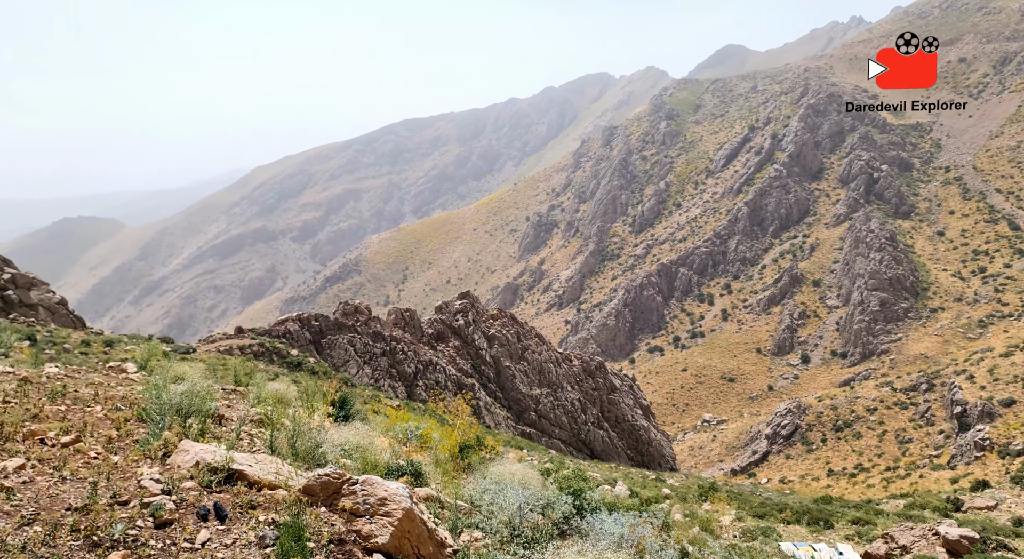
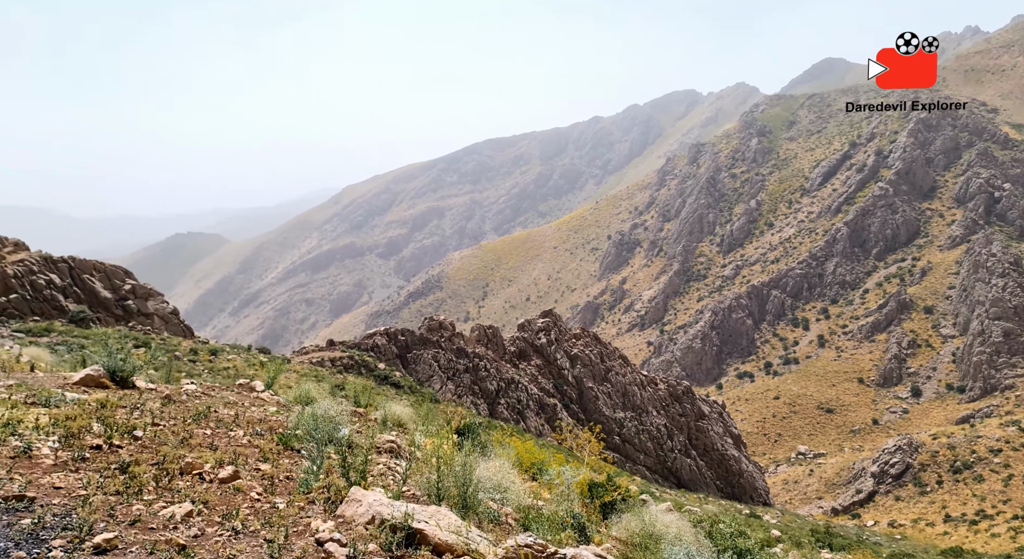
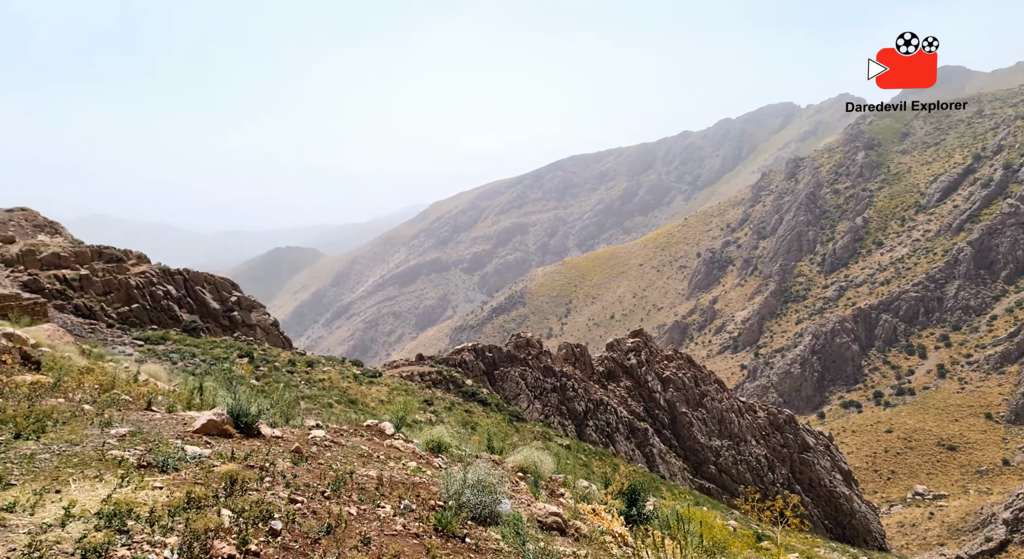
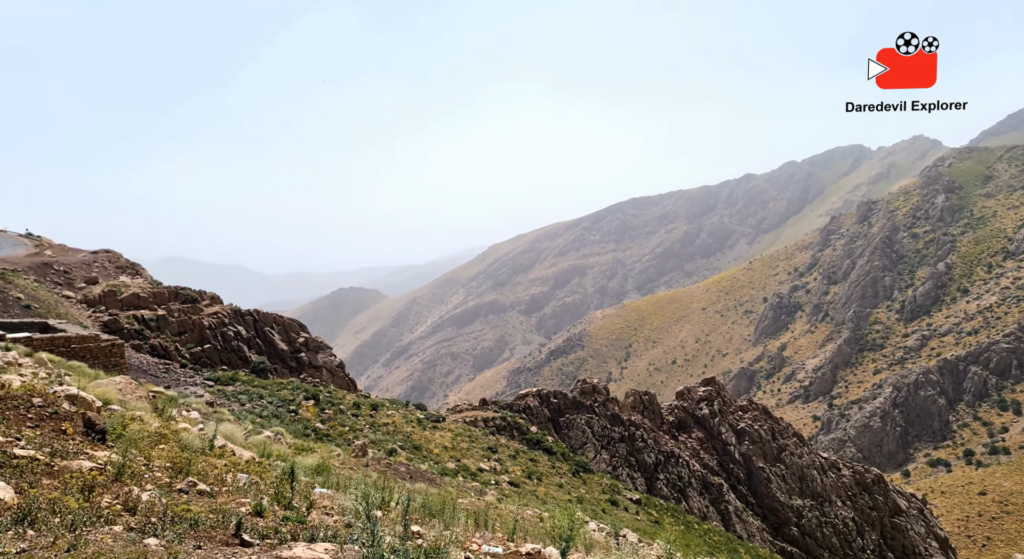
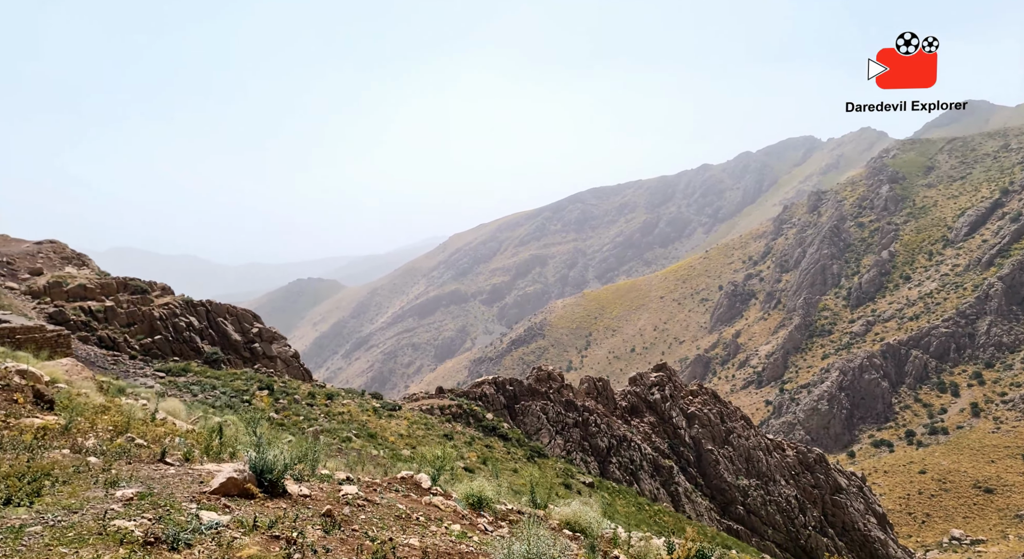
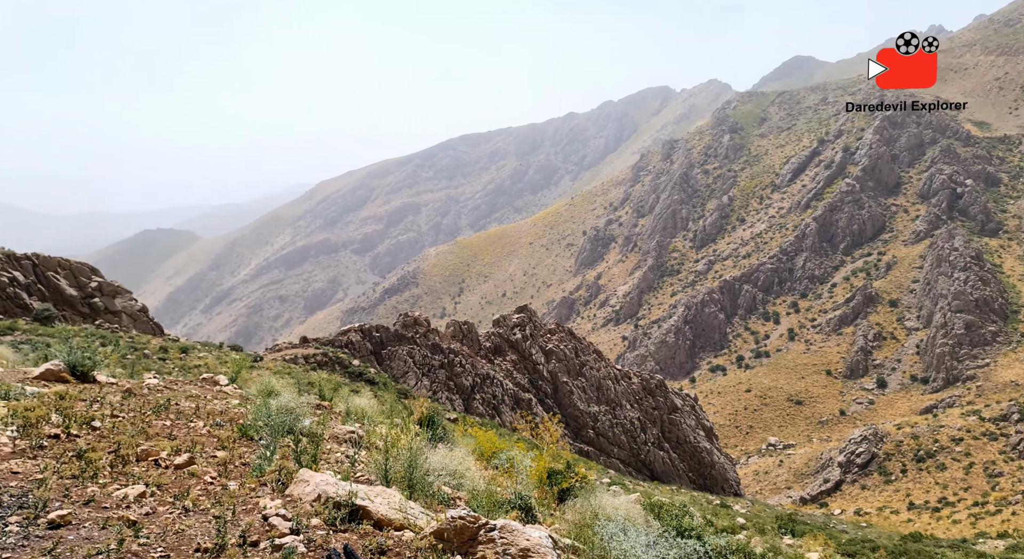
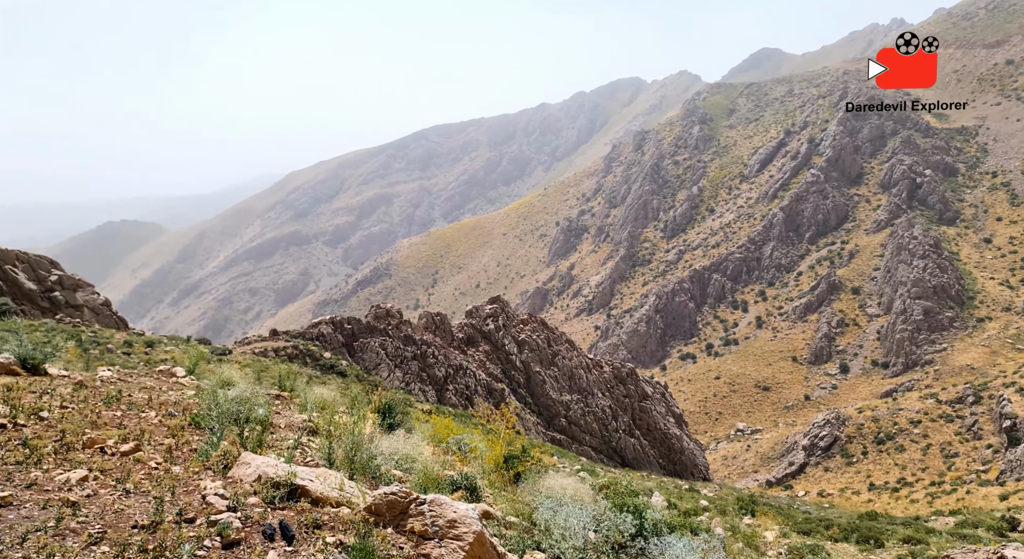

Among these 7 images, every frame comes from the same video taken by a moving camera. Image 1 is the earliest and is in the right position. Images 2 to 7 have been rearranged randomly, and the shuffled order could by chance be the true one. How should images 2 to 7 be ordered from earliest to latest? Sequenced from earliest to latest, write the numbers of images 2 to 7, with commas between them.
7, 6, 2, 3, 5, 4
